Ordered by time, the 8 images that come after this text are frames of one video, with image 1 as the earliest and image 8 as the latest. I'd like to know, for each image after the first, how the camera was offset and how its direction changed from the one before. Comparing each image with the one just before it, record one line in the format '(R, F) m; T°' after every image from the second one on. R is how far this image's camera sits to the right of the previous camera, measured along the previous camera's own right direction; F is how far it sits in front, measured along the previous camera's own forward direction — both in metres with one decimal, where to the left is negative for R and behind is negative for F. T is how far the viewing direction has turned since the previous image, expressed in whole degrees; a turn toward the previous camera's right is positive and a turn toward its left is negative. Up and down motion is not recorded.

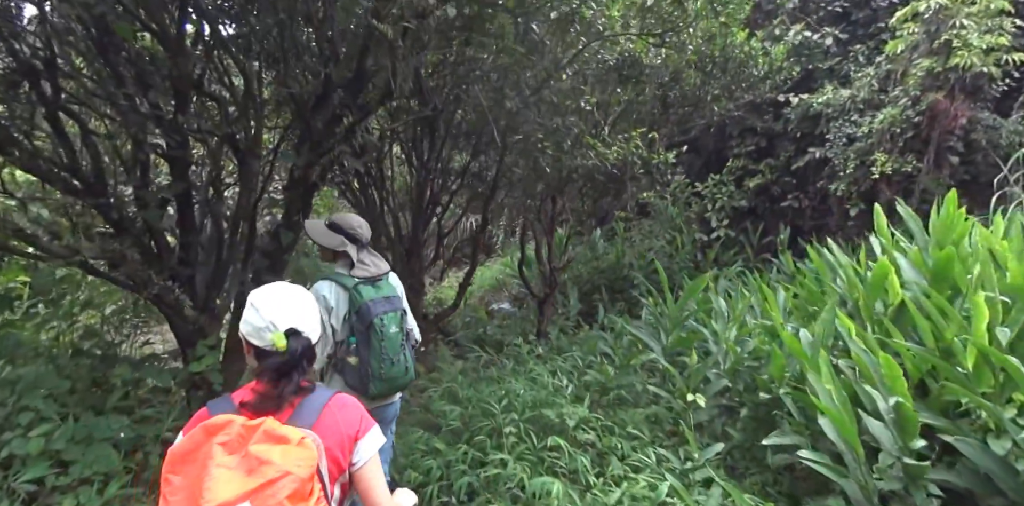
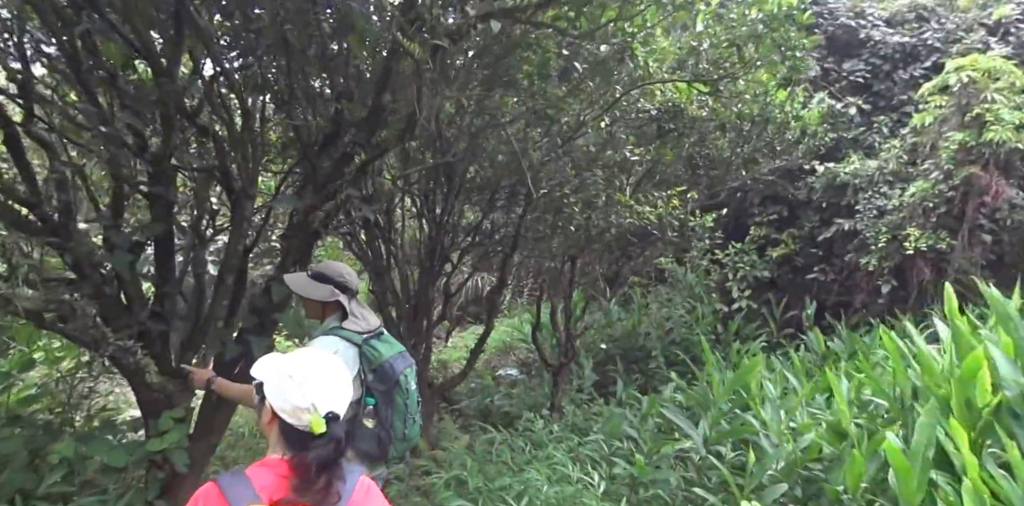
(-0.1, +0.4) m; 0°
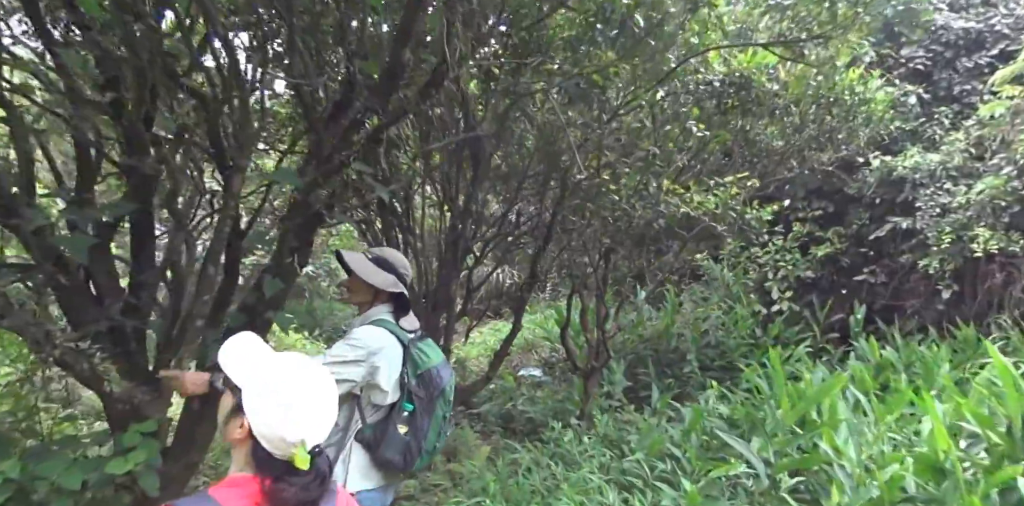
(-0.1, +0.4) m; -2°
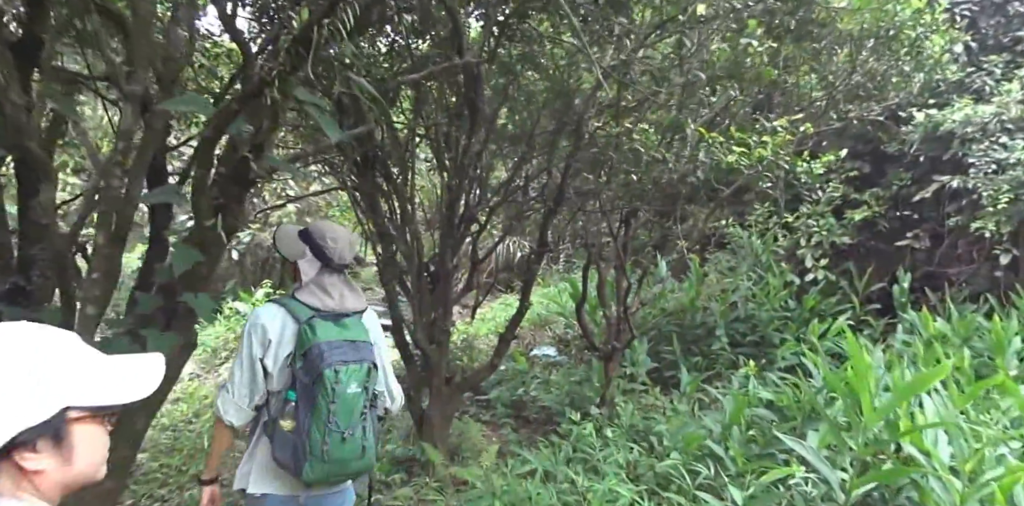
(0.0, +0.5) m; -1°
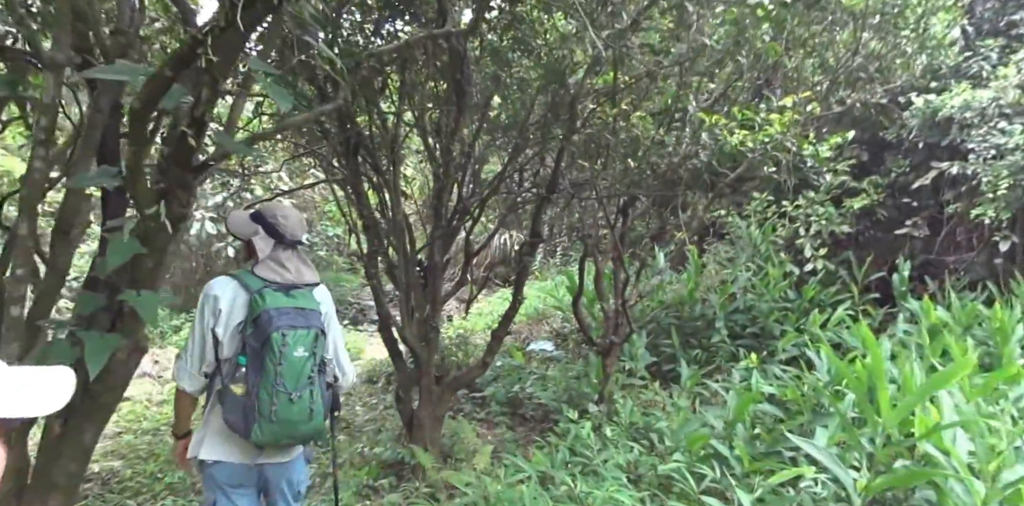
(0.0, +0.1) m; 0°
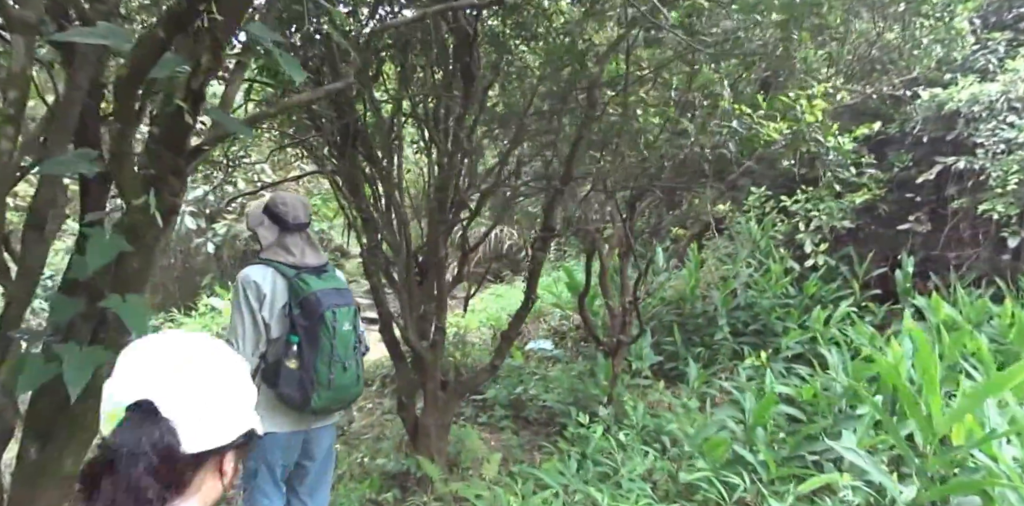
(-0.1, +0.2) m; +1°
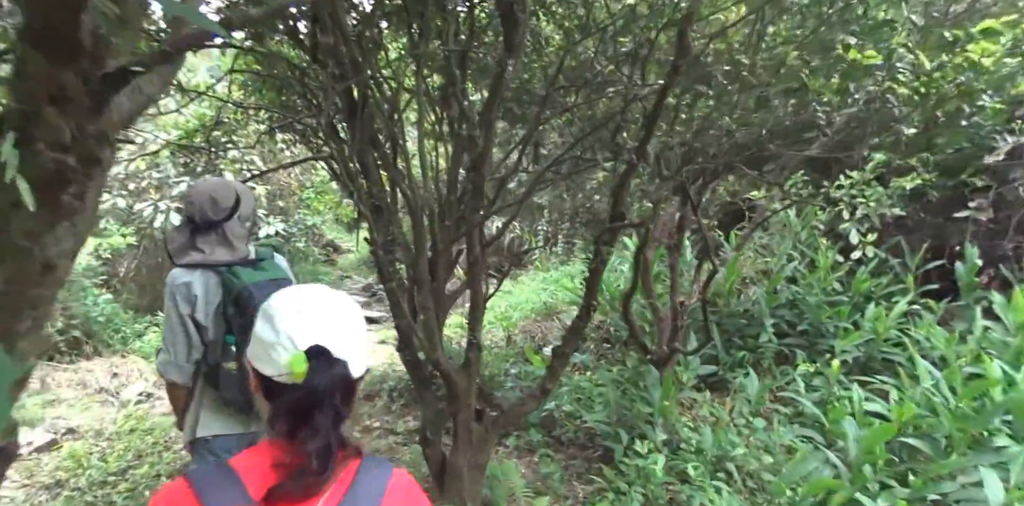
(-0.2, +0.6) m; 0°
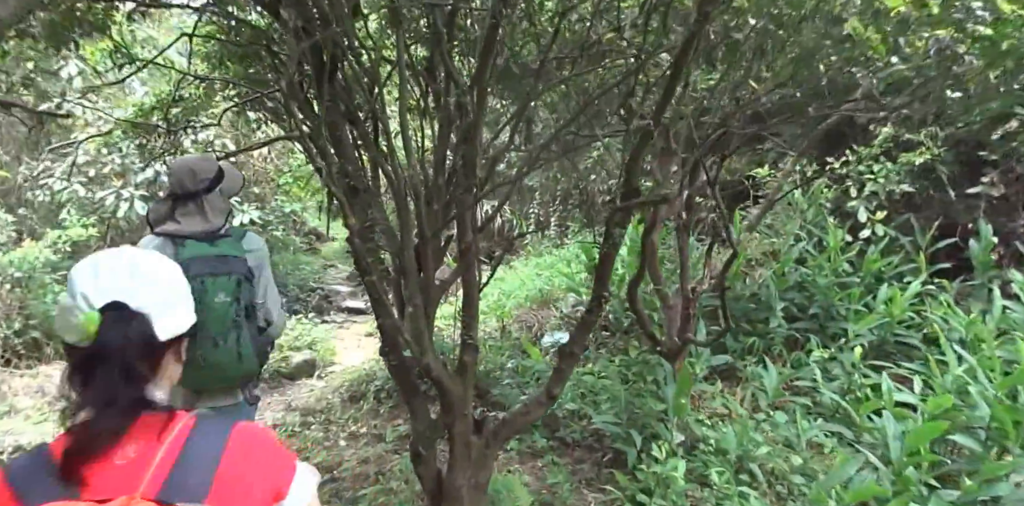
(0.0, +0.3) m; +1°
